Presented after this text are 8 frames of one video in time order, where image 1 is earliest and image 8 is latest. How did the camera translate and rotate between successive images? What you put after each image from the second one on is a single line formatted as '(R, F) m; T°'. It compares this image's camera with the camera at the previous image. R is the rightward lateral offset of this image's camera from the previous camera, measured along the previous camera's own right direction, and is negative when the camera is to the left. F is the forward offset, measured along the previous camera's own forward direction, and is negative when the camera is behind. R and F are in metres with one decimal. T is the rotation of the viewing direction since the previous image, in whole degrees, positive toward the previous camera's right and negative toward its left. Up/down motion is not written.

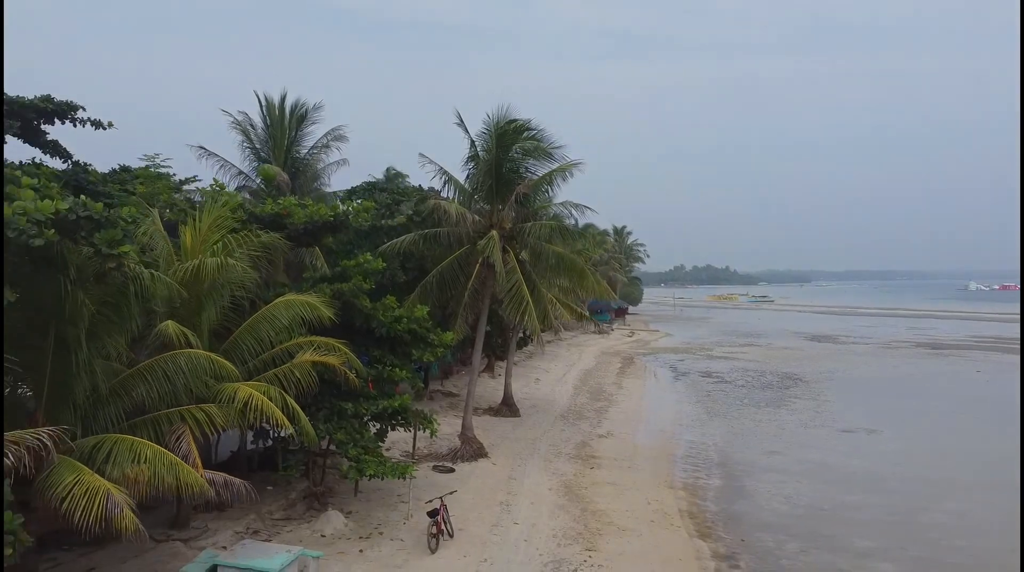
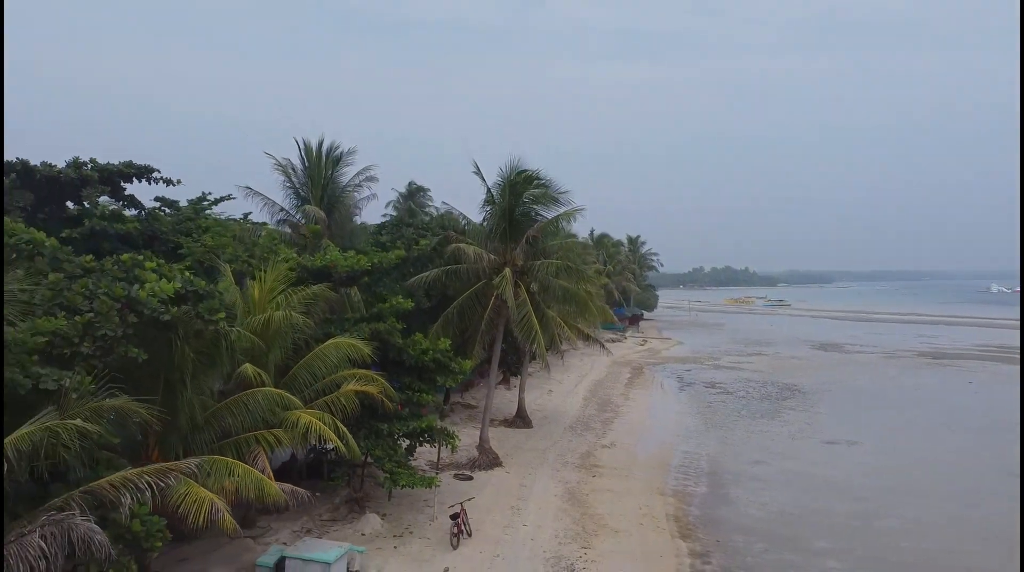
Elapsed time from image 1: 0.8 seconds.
(+0.1, -1.7) m; -1°
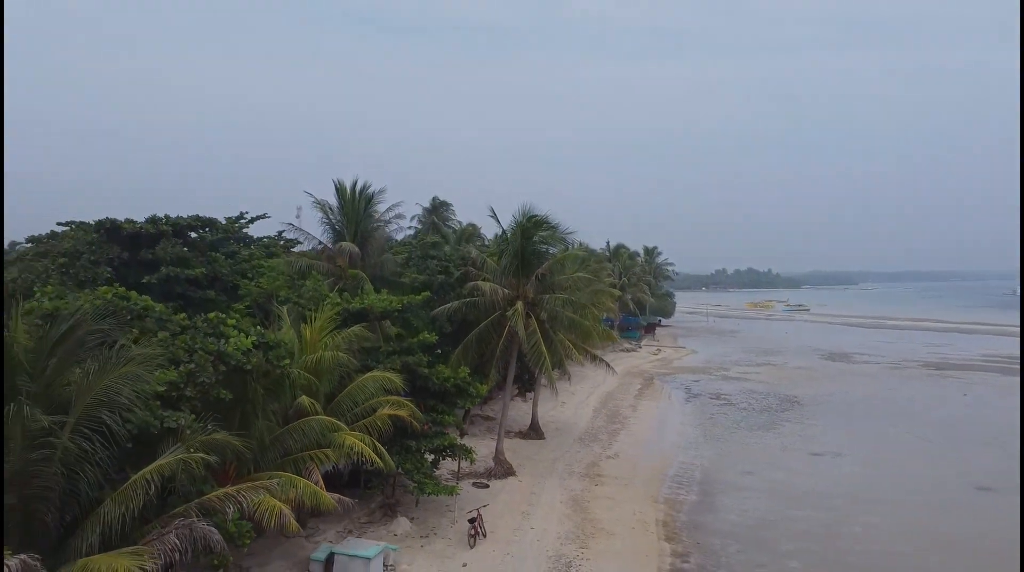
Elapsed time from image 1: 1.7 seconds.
(+0.2, -1.9) m; -2°
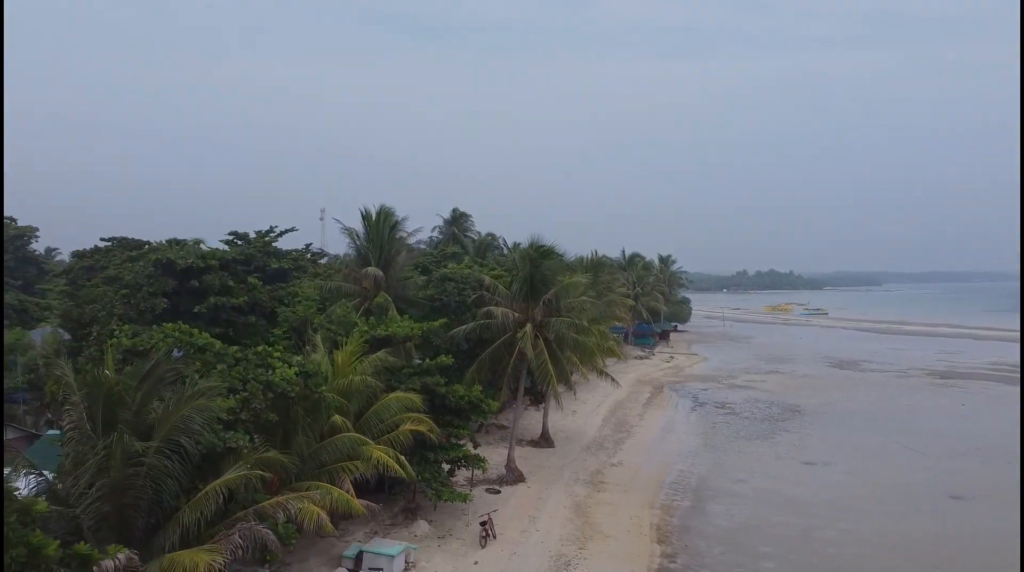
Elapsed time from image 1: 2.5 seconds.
(+0.3, -1.6) m; -2°
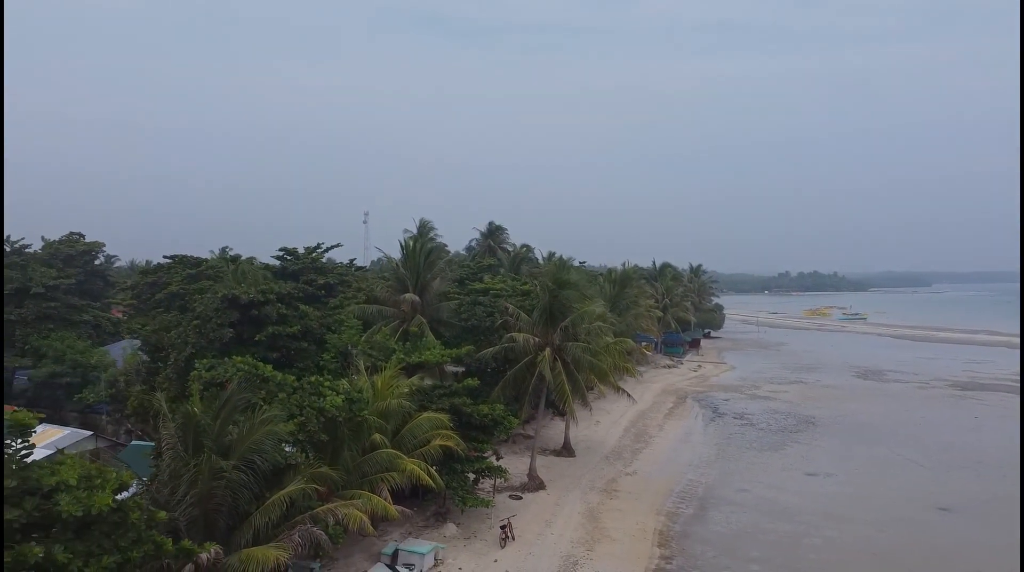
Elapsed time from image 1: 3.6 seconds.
(+0.5, -2.0) m; -3°
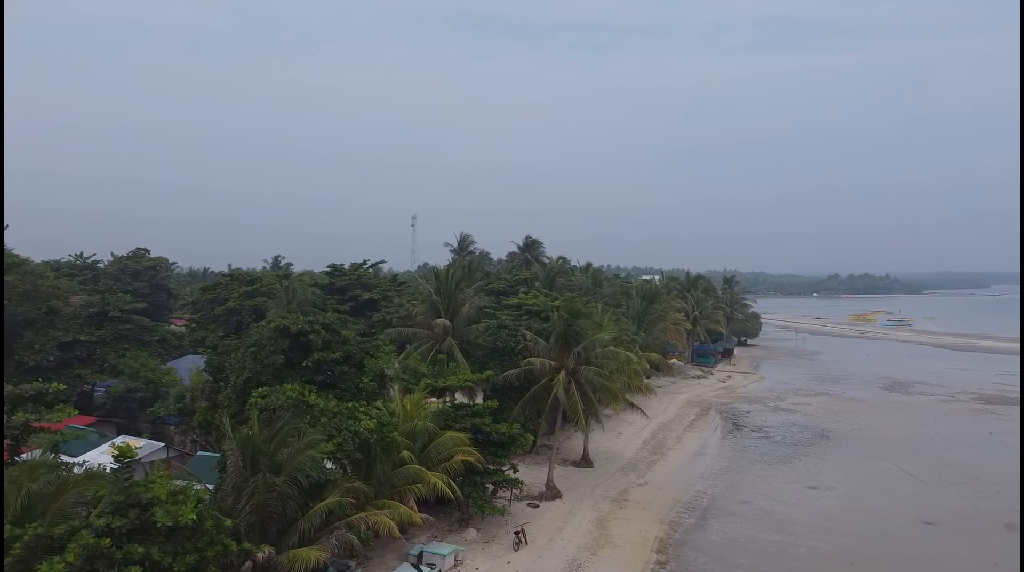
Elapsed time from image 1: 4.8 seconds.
(+0.8, -2.1) m; -3°
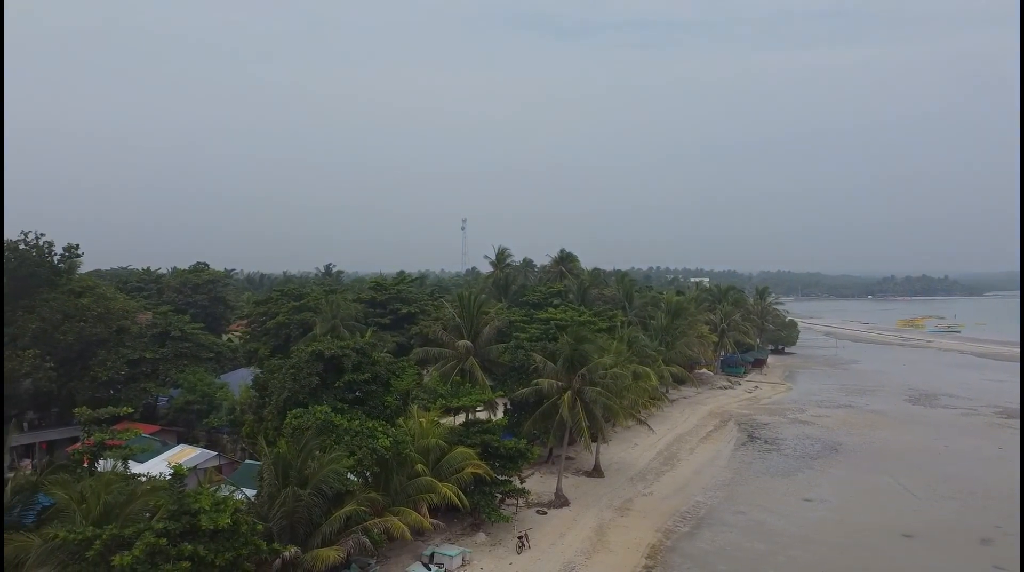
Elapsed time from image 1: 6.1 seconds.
(+1.2, -2.2) m; -4°
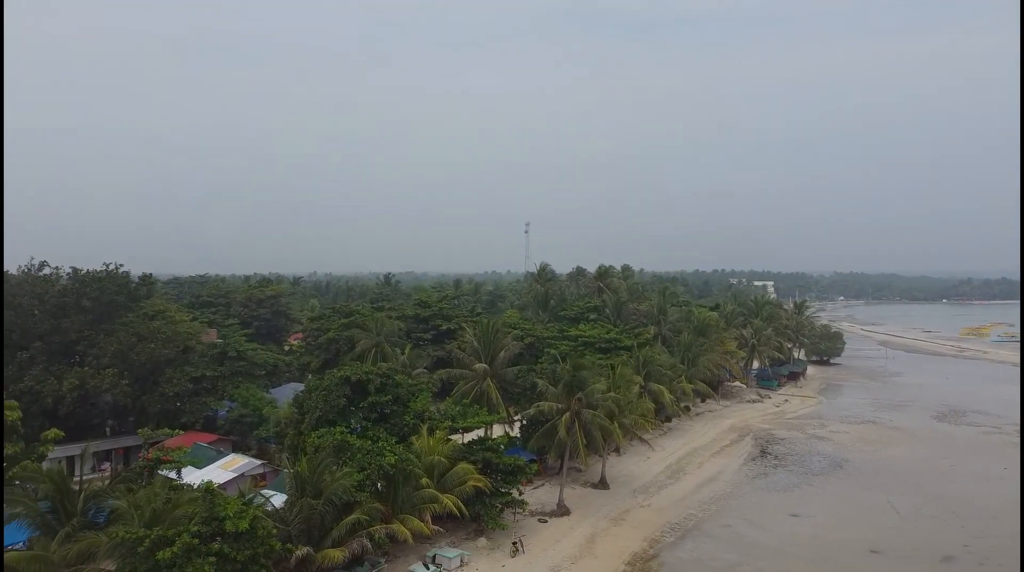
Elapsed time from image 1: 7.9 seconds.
(+2.1, -2.8) m; -5°
